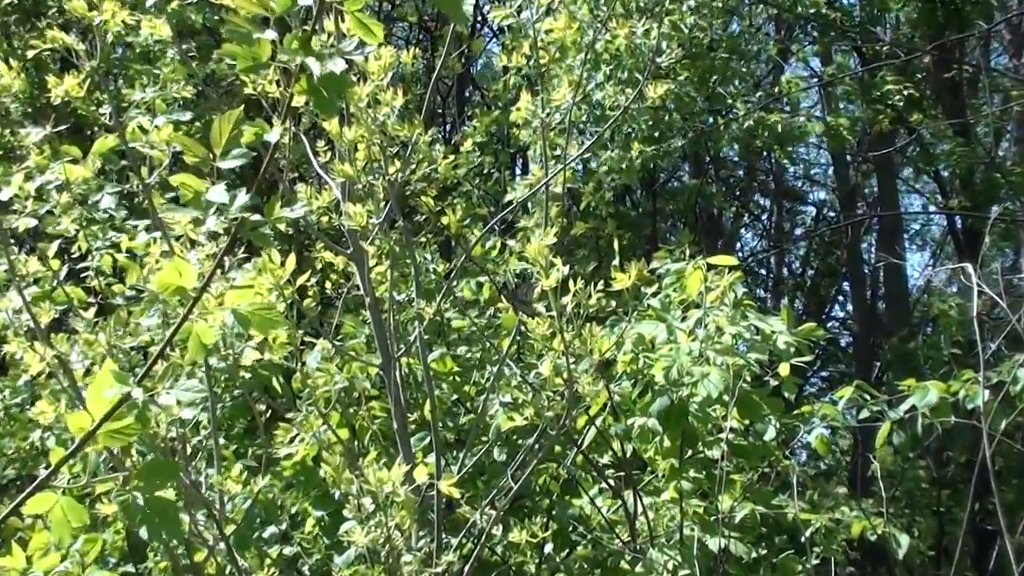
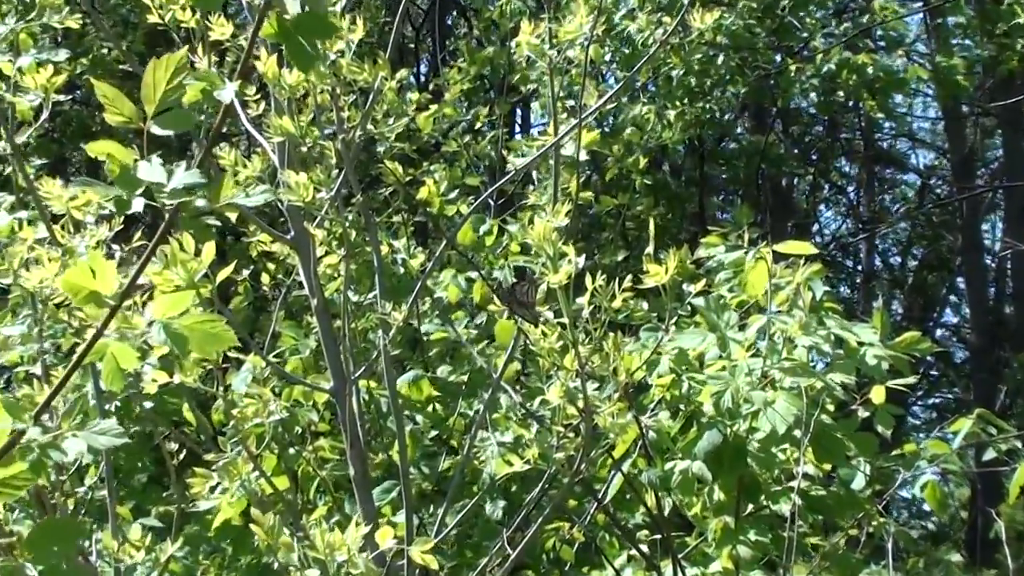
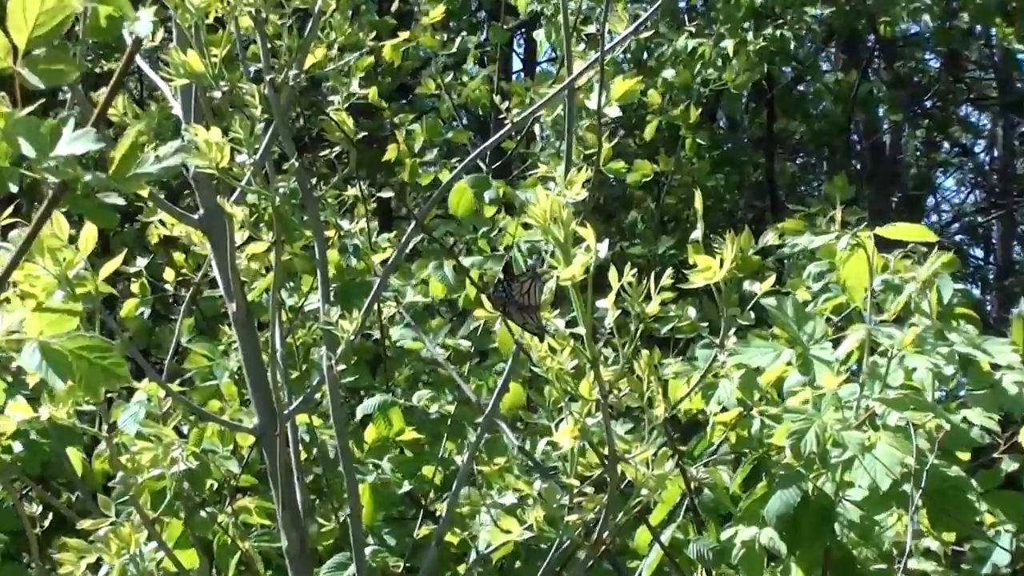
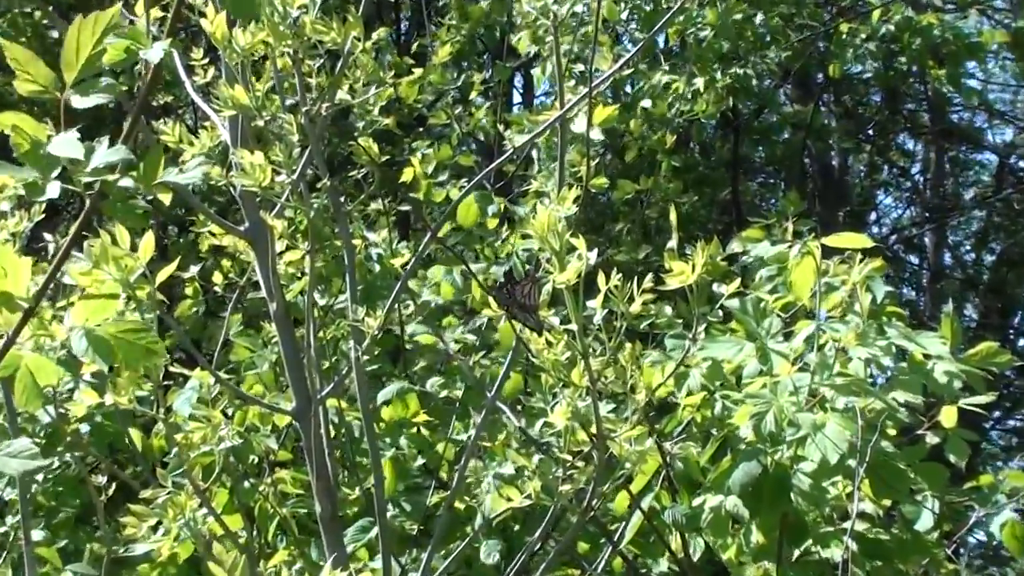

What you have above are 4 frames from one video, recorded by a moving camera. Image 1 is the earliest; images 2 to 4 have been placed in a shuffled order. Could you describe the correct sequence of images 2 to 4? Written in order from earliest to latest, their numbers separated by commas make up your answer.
2, 4, 3
